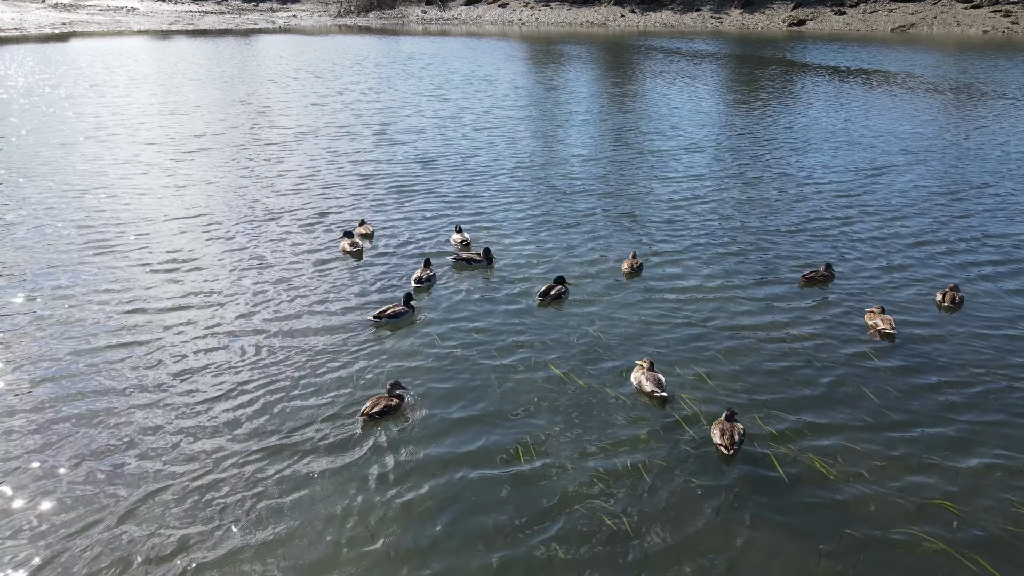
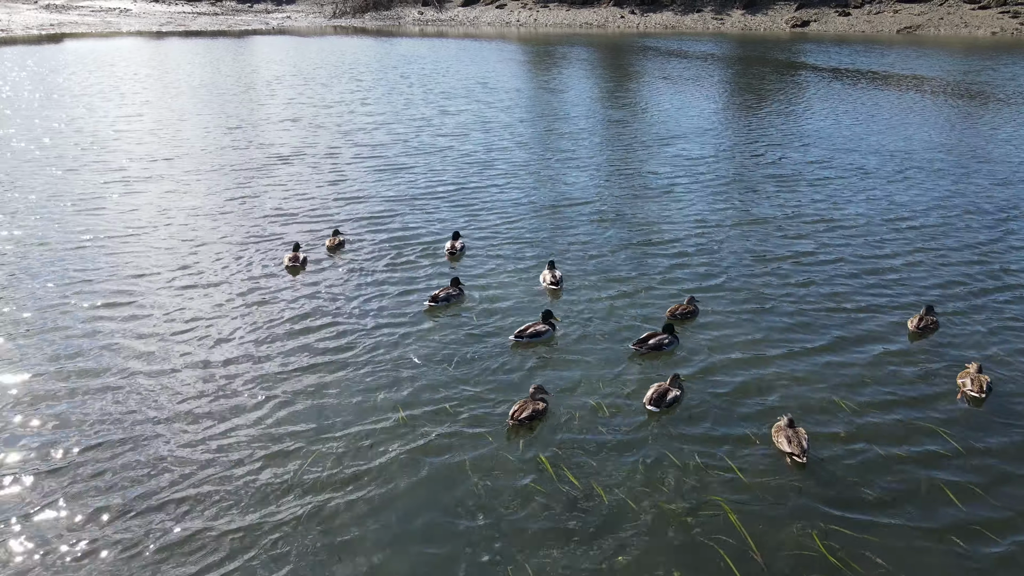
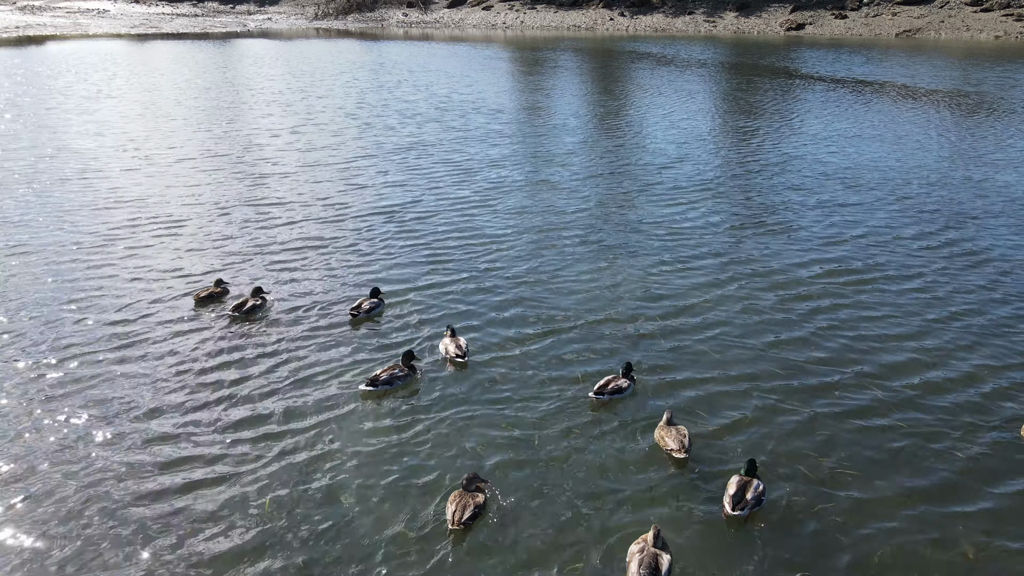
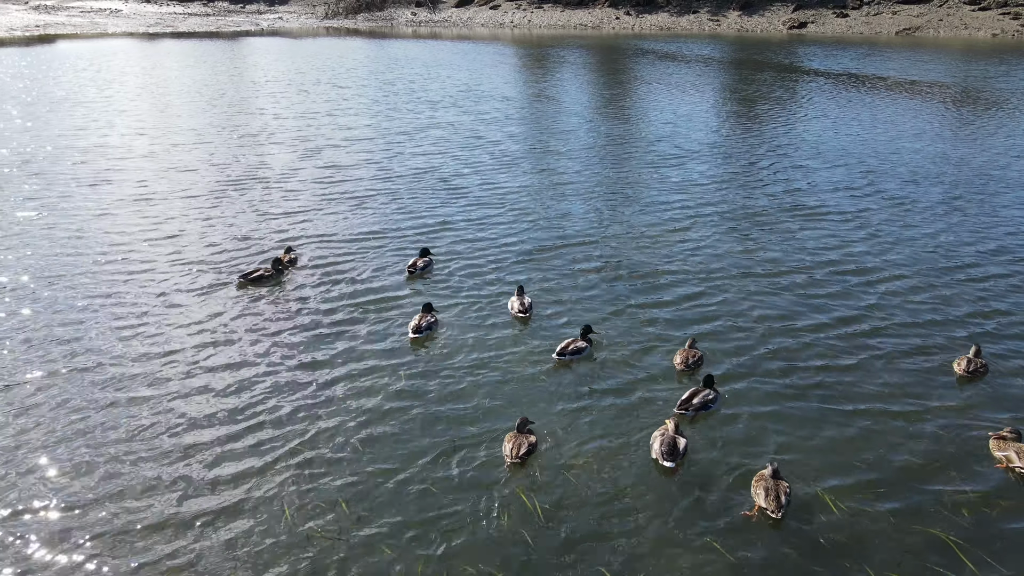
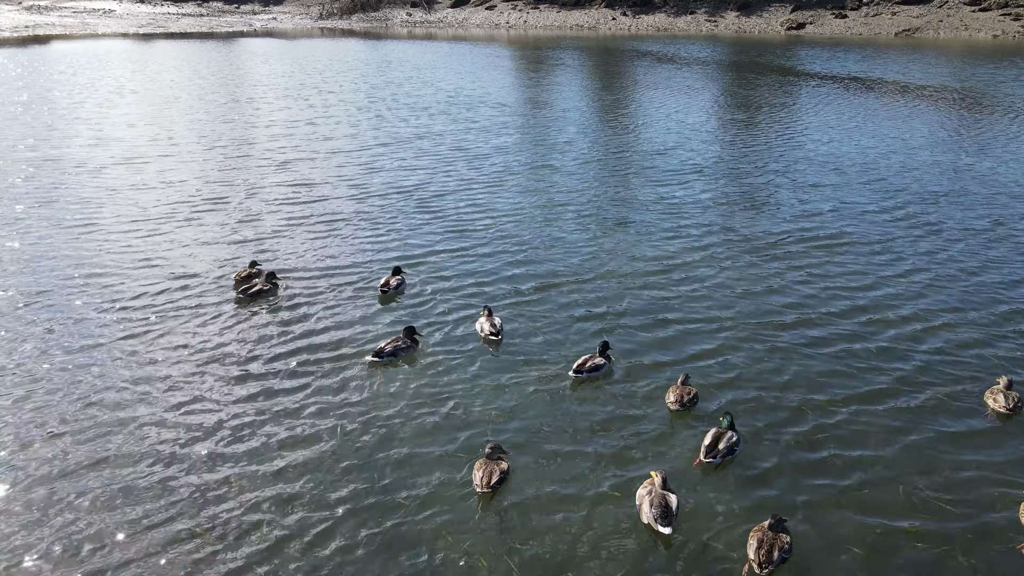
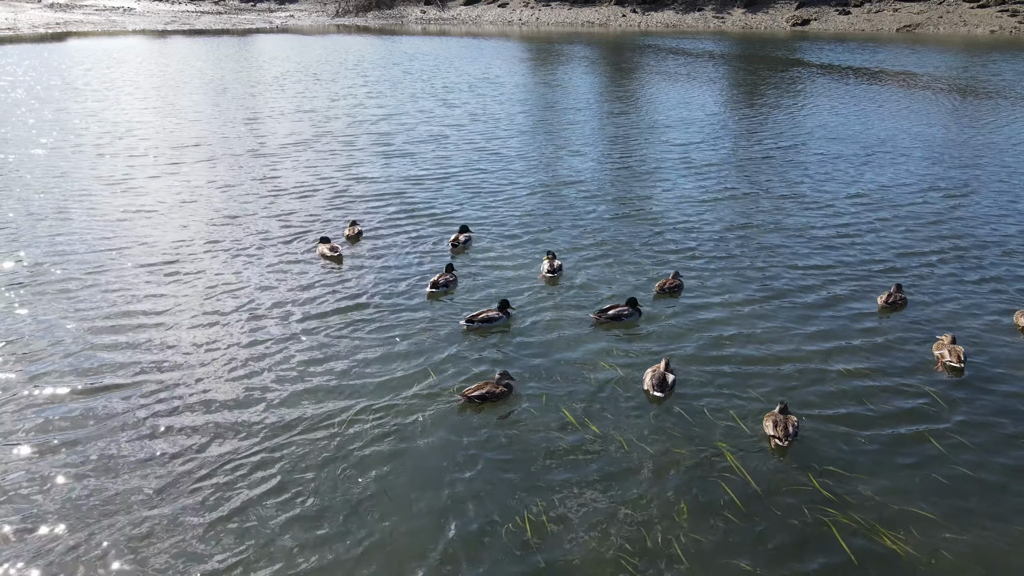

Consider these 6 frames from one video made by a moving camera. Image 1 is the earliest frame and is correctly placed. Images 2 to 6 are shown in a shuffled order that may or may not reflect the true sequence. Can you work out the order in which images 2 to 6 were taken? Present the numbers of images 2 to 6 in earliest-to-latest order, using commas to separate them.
6, 2, 4, 5, 3
